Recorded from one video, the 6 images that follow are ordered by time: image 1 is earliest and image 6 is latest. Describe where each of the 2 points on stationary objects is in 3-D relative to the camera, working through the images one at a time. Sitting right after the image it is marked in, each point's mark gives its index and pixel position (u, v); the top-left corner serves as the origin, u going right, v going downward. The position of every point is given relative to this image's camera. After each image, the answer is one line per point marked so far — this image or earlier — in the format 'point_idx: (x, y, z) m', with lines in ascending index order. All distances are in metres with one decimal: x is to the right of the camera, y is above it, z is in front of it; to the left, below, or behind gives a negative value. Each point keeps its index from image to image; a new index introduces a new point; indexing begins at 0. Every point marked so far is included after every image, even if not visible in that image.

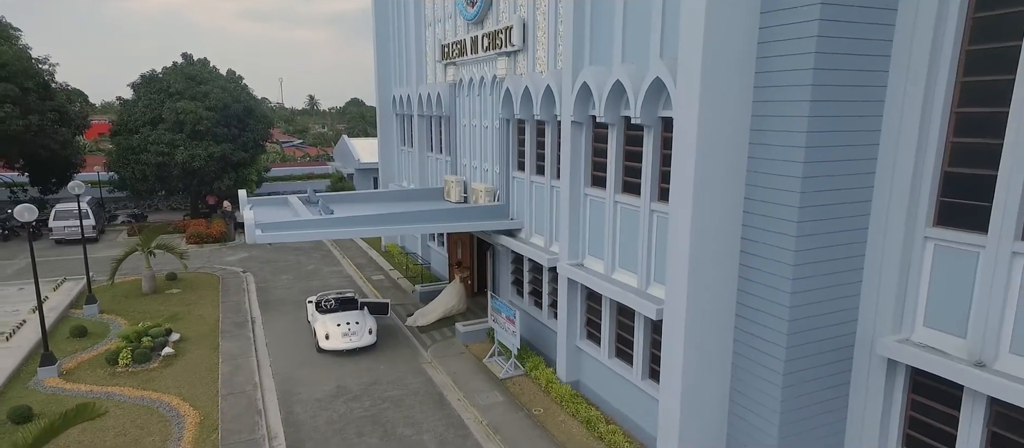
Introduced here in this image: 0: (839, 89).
0: (+3.9, +1.6, +7.7) m
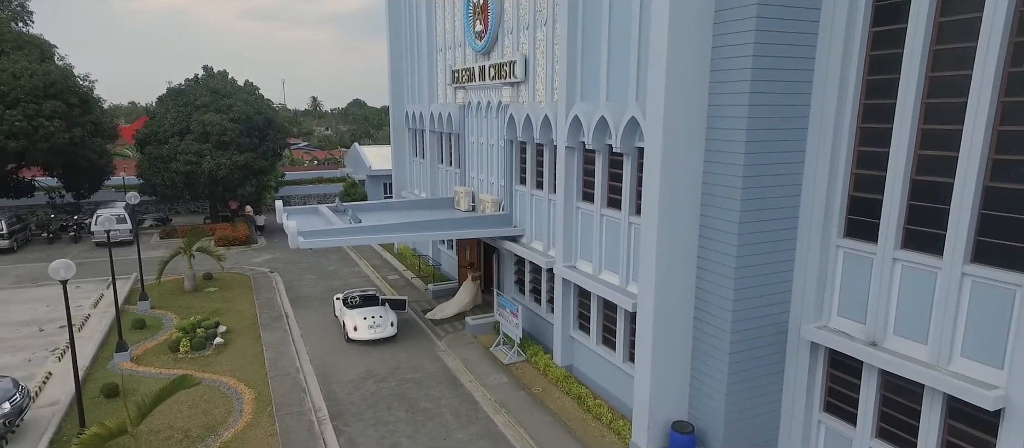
0: (+3.9, +1.4, +10.0) m
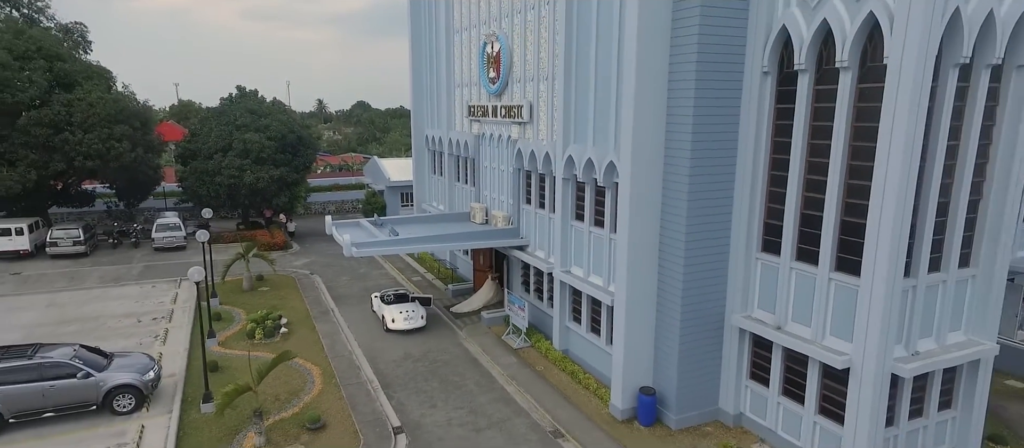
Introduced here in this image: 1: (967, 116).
0: (+4.2, +1.0, +14.1) m
1: (+7.9, +1.9, +11.7) m
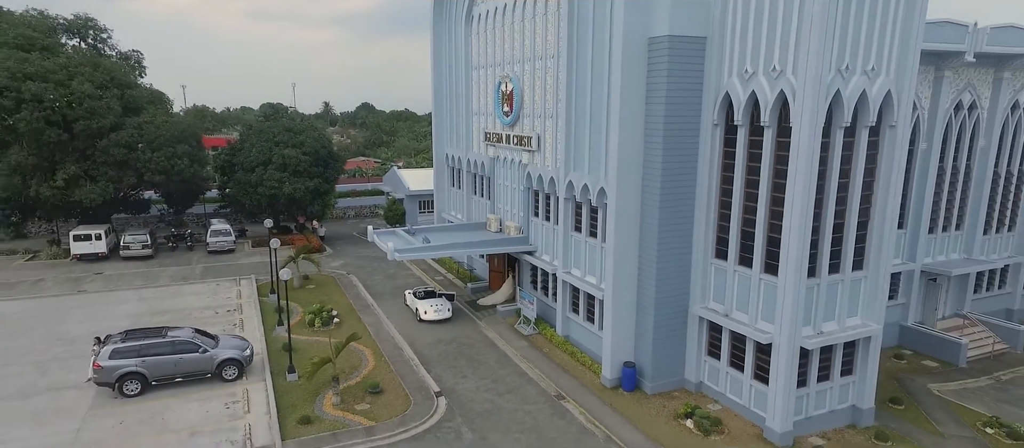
0: (+4.6, +0.7, +18.7) m
1: (+8.3, +1.5, +16.3) m
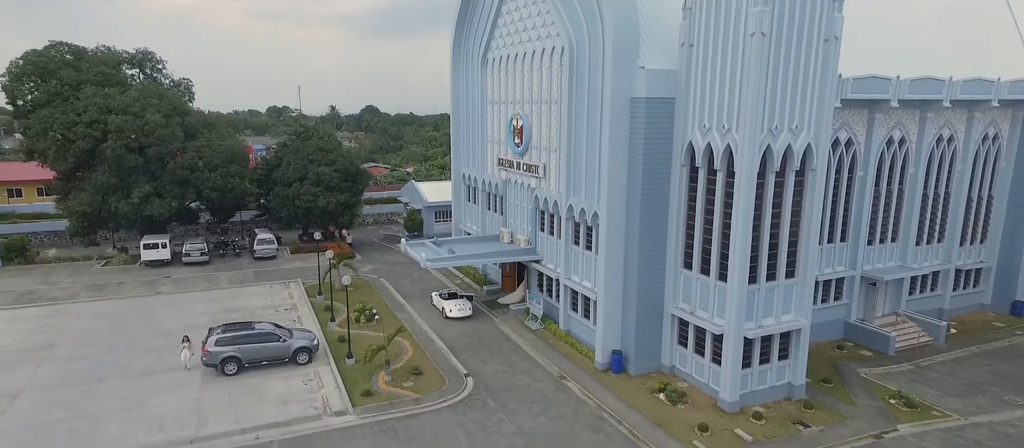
0: (+5.0, 0.0, +23.9) m
1: (+8.8, +0.9, +21.5) m
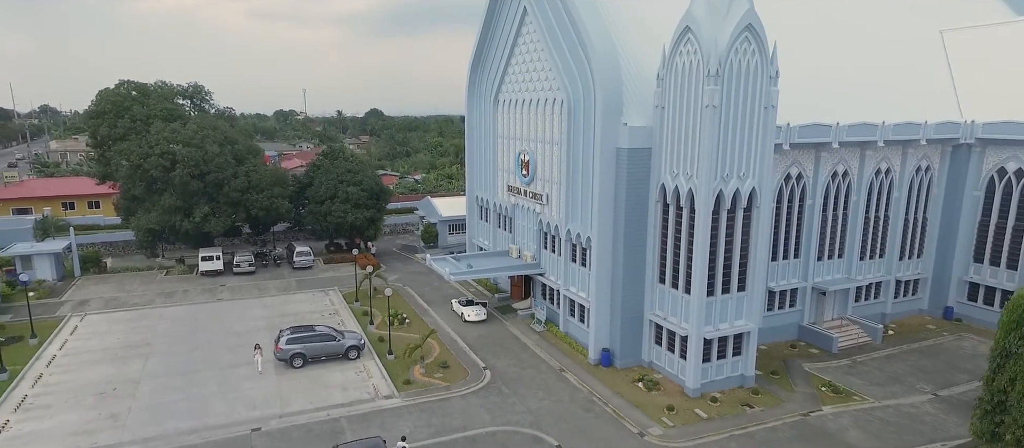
0: (+5.4, -1.0, +29.9) m
1: (+9.2, -0.2, +27.5) m
